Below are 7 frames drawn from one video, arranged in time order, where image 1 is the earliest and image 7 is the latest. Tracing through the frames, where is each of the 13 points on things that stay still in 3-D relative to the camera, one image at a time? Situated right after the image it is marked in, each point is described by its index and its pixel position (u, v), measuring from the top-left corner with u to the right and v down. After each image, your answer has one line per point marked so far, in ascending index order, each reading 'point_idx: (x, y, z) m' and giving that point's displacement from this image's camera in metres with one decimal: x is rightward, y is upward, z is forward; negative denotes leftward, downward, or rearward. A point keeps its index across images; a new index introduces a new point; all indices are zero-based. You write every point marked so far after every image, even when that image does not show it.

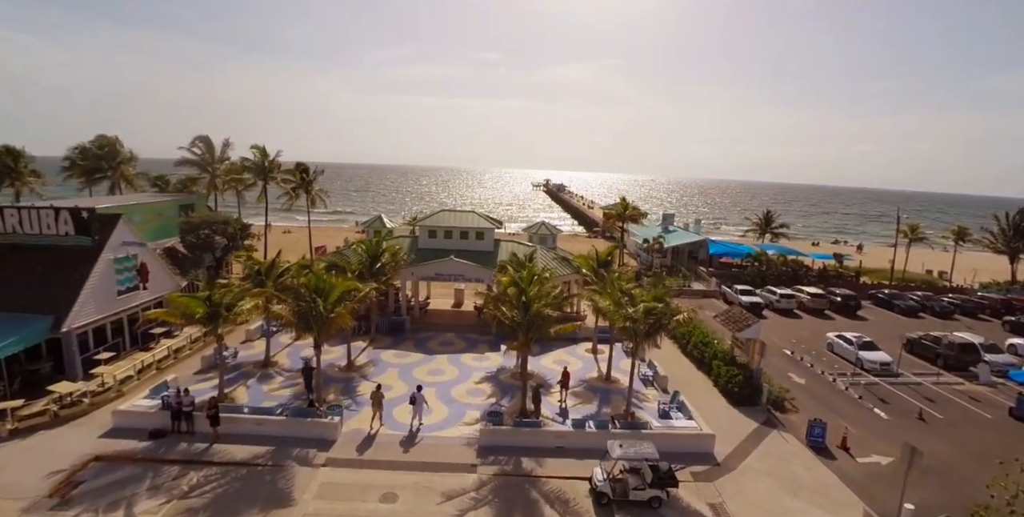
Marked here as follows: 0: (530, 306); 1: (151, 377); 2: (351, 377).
0: (+0.6, -1.5, +15.7) m
1: (-14.5, -4.7, +19.0) m
2: (-6.6, -4.9, +19.4) m
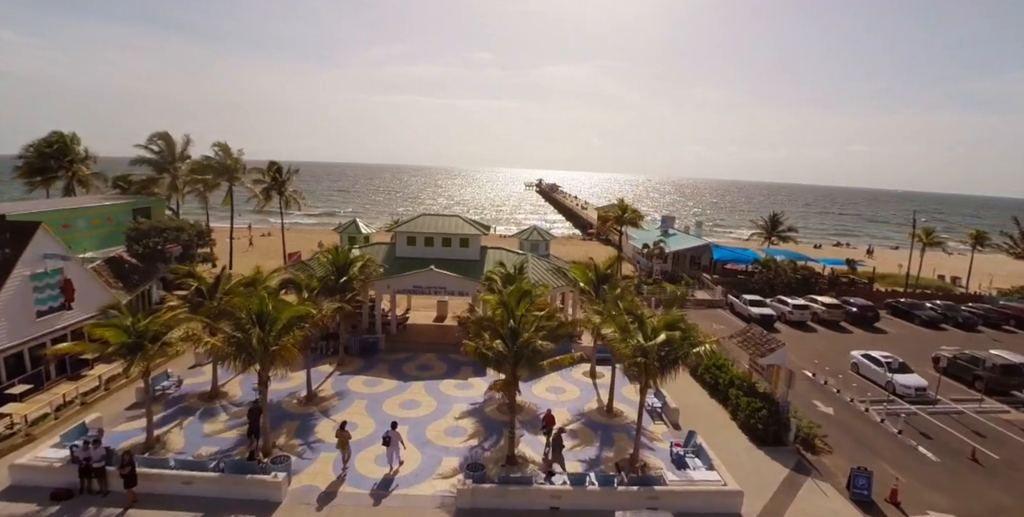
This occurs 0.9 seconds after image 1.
0: (+0.2, -2.1, +12.9) m
1: (-14.9, -5.3, +16.1) m
2: (-7.1, -5.4, +16.6) m
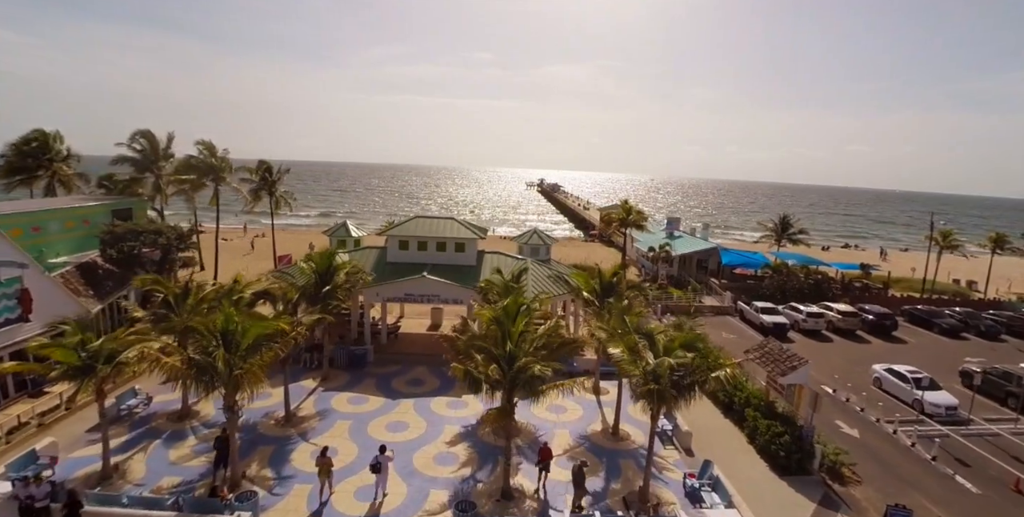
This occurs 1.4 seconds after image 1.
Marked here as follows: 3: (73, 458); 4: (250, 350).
0: (+0.1, -2.4, +11.5) m
1: (-15.0, -5.5, +14.7) m
2: (-7.2, -5.7, +15.1) m
3: (-12.8, -5.8, +13.8) m
4: (-6.6, -2.3, +12.0) m
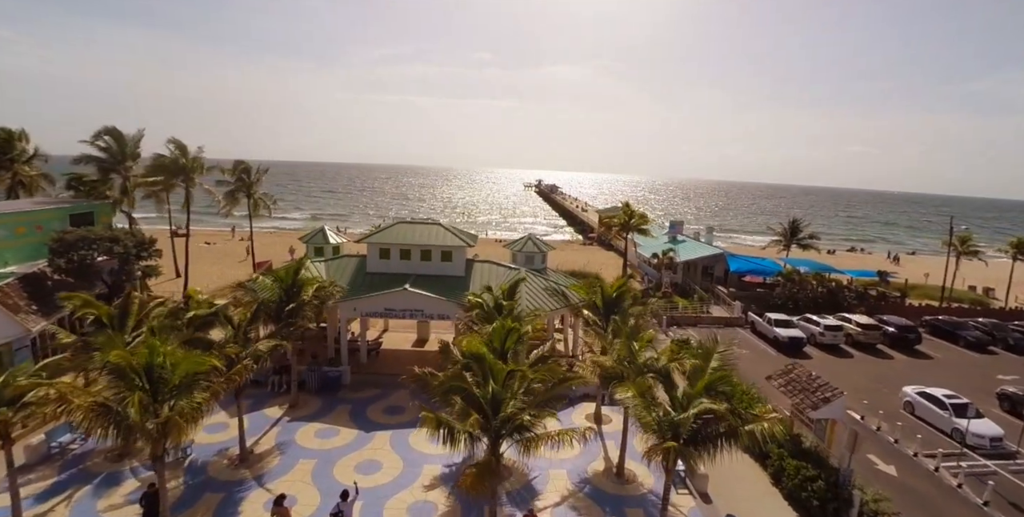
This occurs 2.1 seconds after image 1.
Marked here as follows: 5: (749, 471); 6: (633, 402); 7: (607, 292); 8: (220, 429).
0: (-0.2, -2.8, +9.4) m
1: (-15.3, -6.0, +12.5) m
2: (-7.5, -6.1, +13.0) m
3: (-13.1, -6.2, +11.7) m
4: (-6.9, -2.7, +9.9) m
5: (+7.2, -6.4, +14.4) m
6: (+2.5, -3.0, +9.9) m
7: (+3.2, -1.1, +15.9) m
8: (-9.5, -5.6, +15.4) m
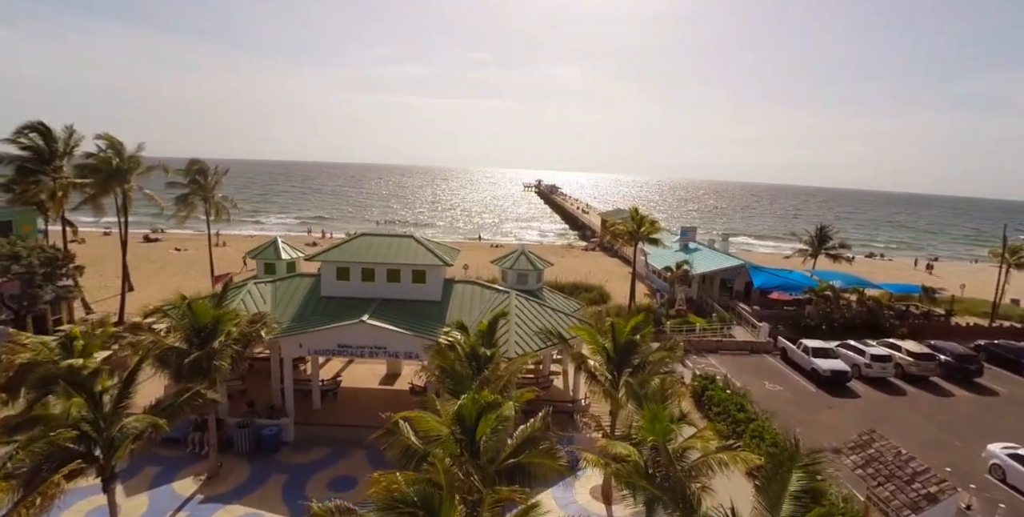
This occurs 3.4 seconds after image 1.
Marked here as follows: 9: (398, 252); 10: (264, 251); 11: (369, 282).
0: (-0.7, -3.6, +5.5) m
1: (-15.8, -6.7, +8.7) m
2: (-8.0, -6.9, +9.2) m
3: (-13.6, -7.0, +7.8) m
4: (-7.4, -3.5, +6.1) m
5: (+6.7, -7.2, +10.5) m
6: (+2.0, -3.8, +6.0) m
7: (+2.7, -1.9, +12.1) m
8: (-10.0, -6.3, +11.6) m
9: (-4.1, +0.3, +17.1) m
10: (-10.1, +0.3, +19.4) m
11: (-5.2, -0.8, +17.0) m
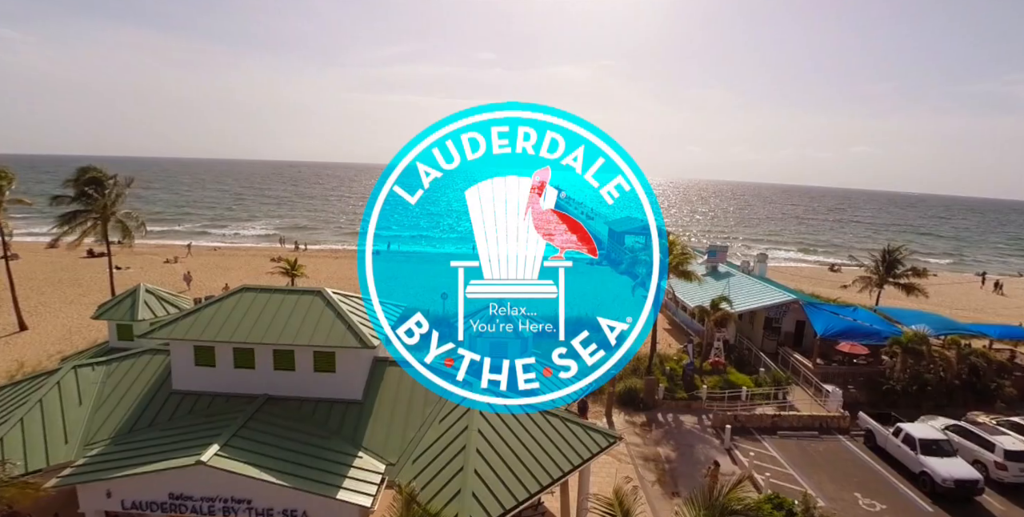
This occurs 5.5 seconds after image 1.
0: (-1.5, -5.2, -0.9) m
1: (-16.7, -8.4, +2.4) m
2: (-8.8, -8.5, +2.8) m
3: (-14.4, -8.6, +1.6) m
4: (-8.2, -5.2, -0.3) m
5: (+5.9, -8.8, +4.0) m
6: (+1.2, -5.4, -0.4) m
7: (+1.9, -3.6, +5.7) m
8: (-10.8, -8.0, +5.3) m
9: (-4.9, -1.4, +10.7) m
10: (-10.9, -1.3, +13.0) m
11: (-5.9, -2.5, +10.6) m
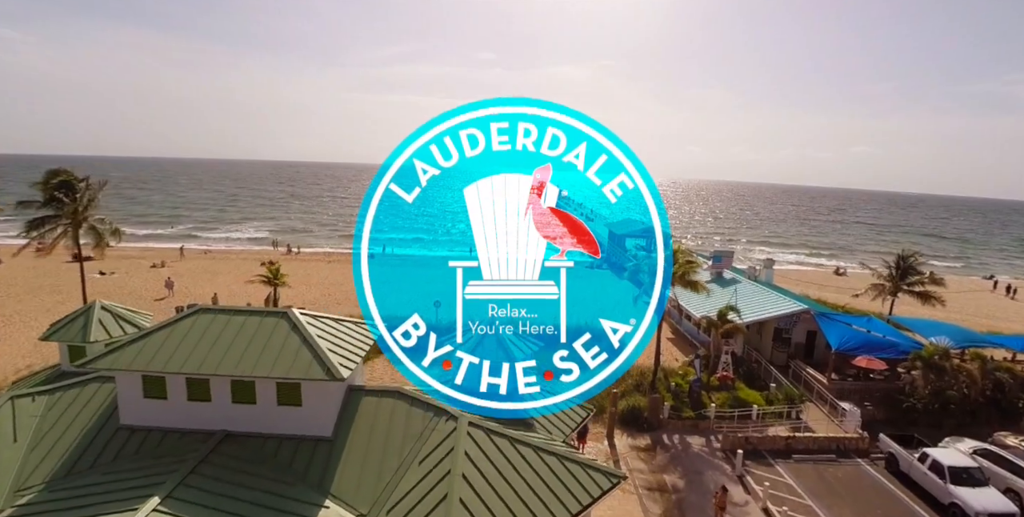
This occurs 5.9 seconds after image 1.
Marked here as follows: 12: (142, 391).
0: (-1.7, -5.6, -2.1) m
1: (-16.8, -8.7, +1.2) m
2: (-9.0, -8.9, +1.6) m
3: (-14.6, -9.0, +0.3) m
4: (-8.4, -5.5, -1.5) m
5: (+5.7, -9.2, +2.8) m
6: (+1.0, -5.8, -1.6) m
7: (+1.7, -3.9, +4.4) m
8: (-11.0, -8.3, +4.1) m
9: (-5.1, -1.7, +9.5) m
10: (-11.1, -1.7, +11.8) m
11: (-6.1, -2.8, +9.4) m
12: (-7.3, -2.6, +9.4) m
